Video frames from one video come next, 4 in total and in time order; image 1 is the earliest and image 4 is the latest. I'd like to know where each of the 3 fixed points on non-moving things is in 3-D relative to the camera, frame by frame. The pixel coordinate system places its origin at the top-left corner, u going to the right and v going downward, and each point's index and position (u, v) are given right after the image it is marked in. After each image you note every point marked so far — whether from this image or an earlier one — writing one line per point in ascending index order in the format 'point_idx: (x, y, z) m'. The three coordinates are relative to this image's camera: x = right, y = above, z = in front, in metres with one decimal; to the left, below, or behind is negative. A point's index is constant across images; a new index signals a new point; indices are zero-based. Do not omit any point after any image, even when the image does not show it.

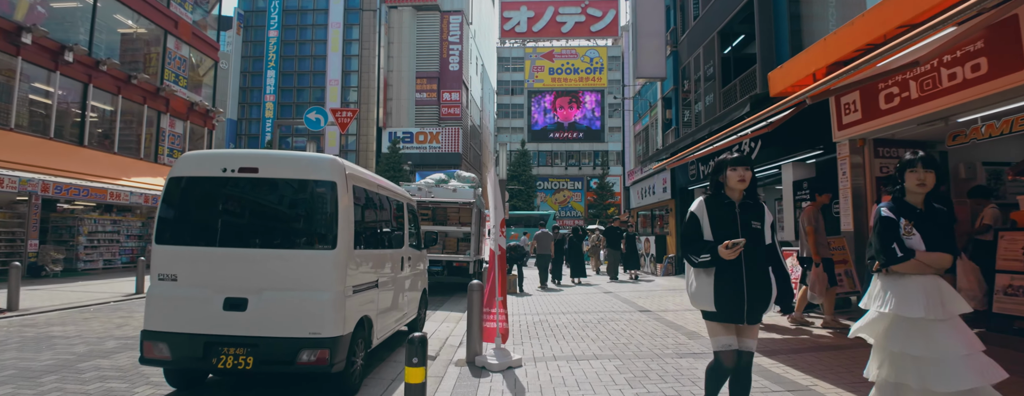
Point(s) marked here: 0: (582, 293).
0: (+1.6, -2.2, +11.8) m
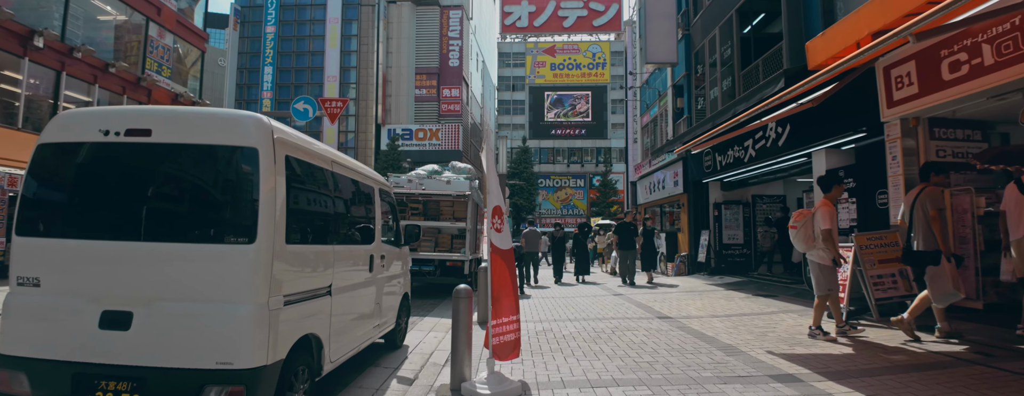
0: (+1.6, -2.0, +10.6) m
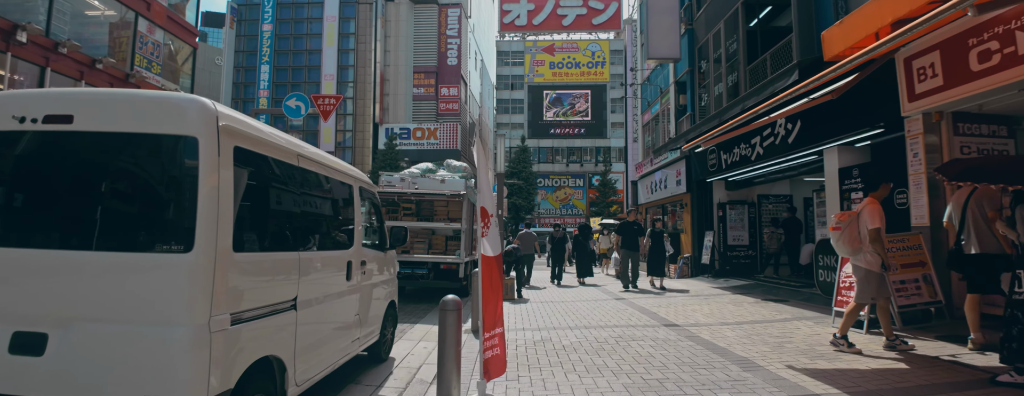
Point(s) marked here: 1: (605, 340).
0: (+1.5, -2.0, +10.1) m
1: (+1.1, -1.7, +6.2) m
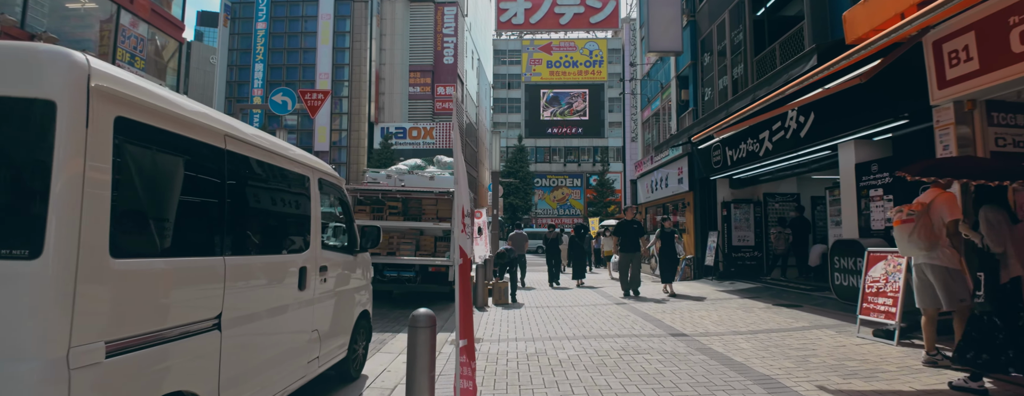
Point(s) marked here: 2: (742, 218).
0: (+1.4, -1.9, +9.4) m
1: (+1.0, -1.6, +5.6) m
2: (+5.9, -0.5, +13.3) m
